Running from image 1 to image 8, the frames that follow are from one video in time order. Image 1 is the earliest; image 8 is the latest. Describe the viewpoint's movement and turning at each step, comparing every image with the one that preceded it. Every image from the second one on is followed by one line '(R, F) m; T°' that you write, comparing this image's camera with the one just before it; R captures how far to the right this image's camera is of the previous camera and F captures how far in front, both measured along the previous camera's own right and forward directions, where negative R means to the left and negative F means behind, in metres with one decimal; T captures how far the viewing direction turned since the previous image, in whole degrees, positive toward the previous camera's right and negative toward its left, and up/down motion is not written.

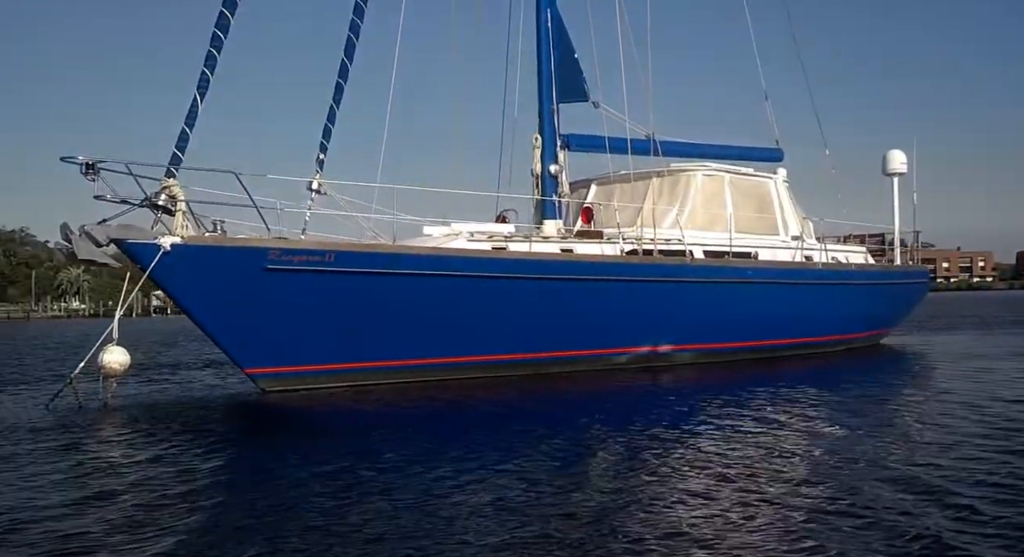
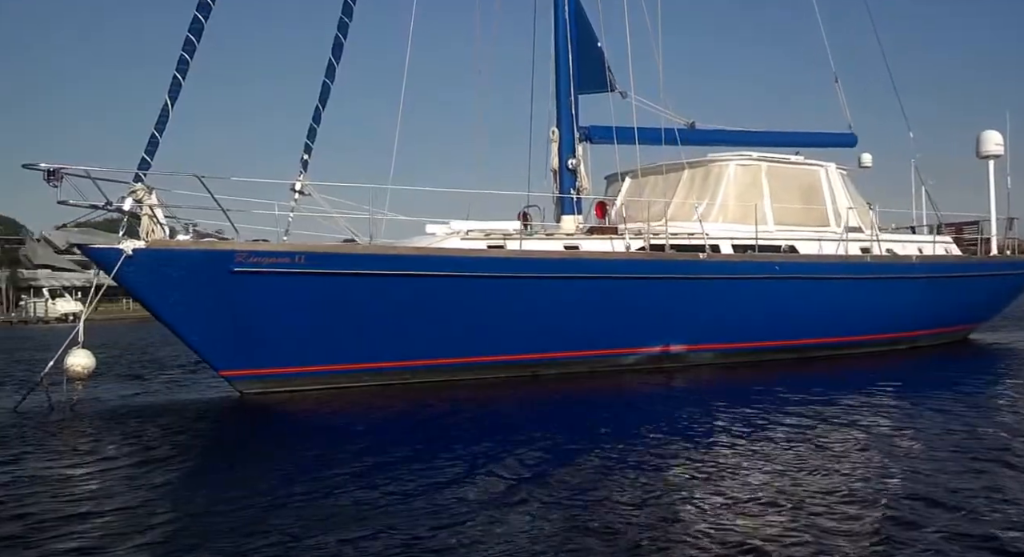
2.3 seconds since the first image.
(+0.9, +0.5) m; -6°
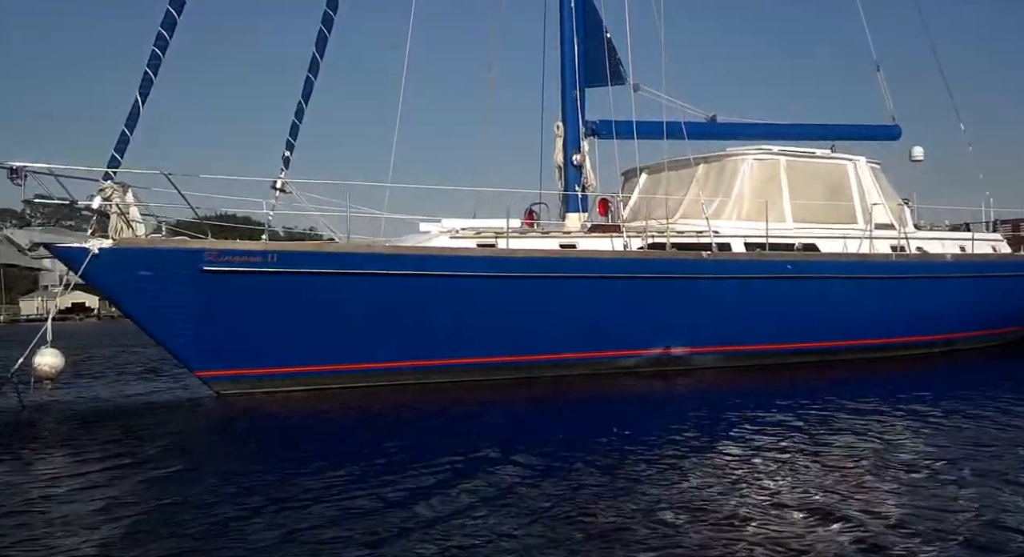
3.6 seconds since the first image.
(+0.7, +0.3) m; -4°
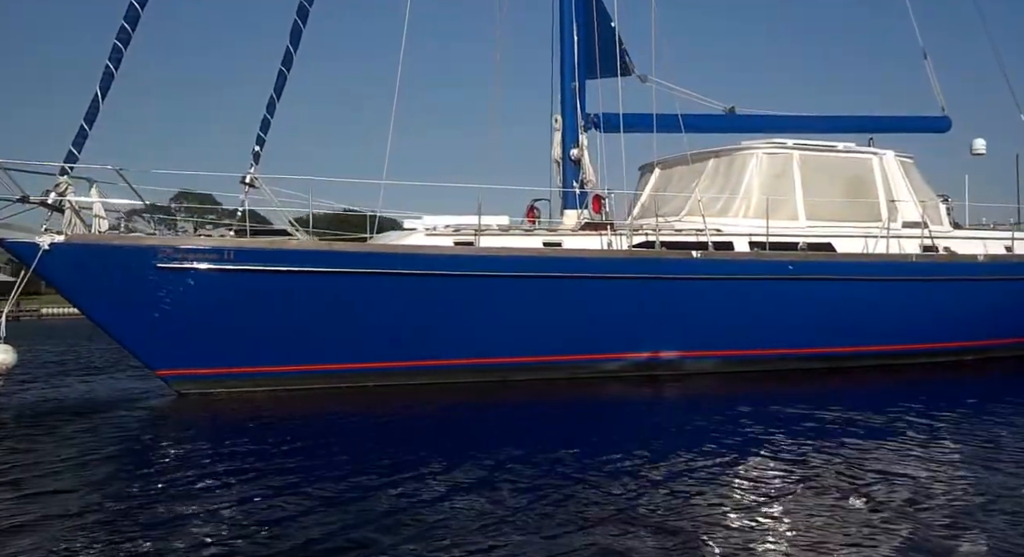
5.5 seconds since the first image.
(+0.9, +0.3) m; -5°
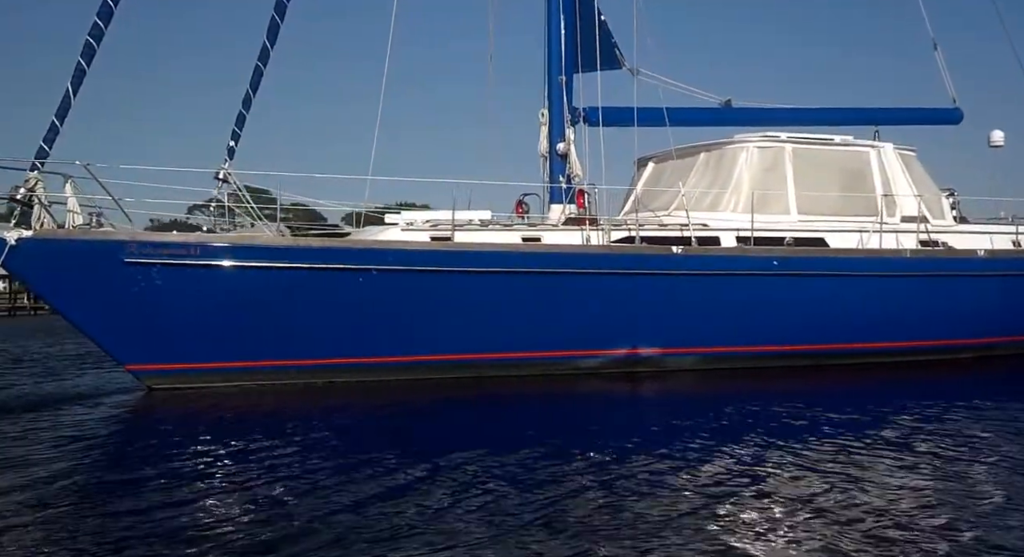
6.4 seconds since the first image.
(+0.5, +0.1) m; -2°
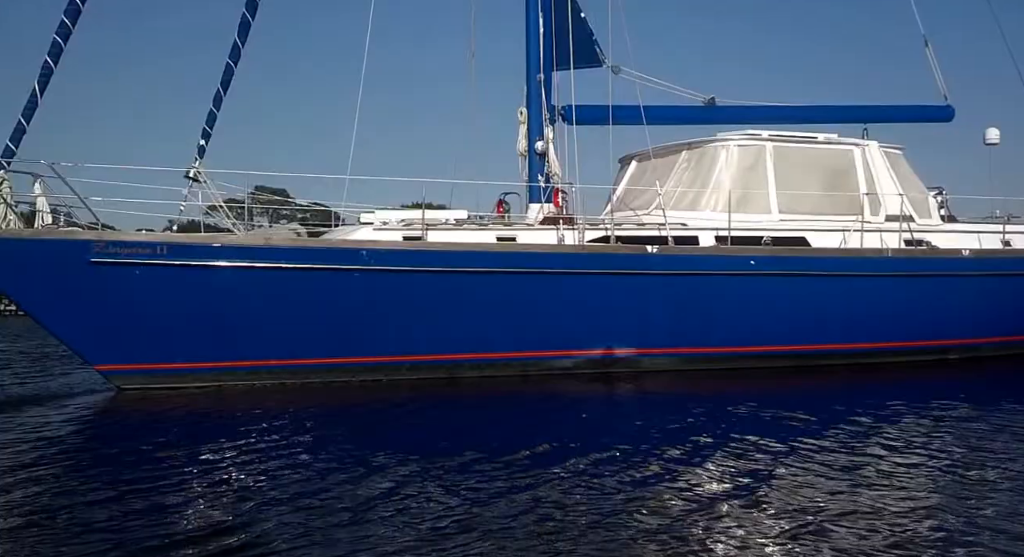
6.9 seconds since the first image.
(+0.3, +0.1) m; 0°
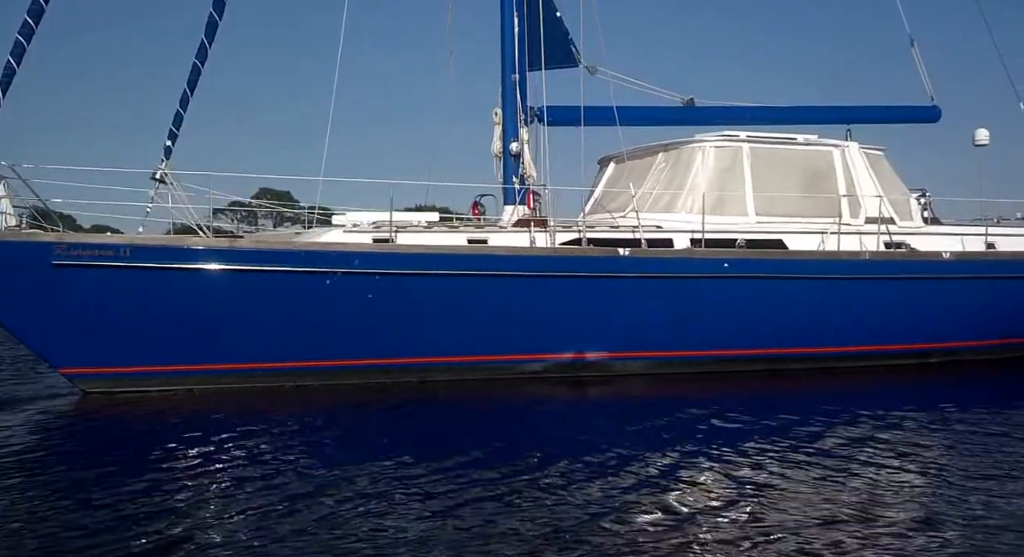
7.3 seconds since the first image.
(+0.3, +0.1) m; 0°
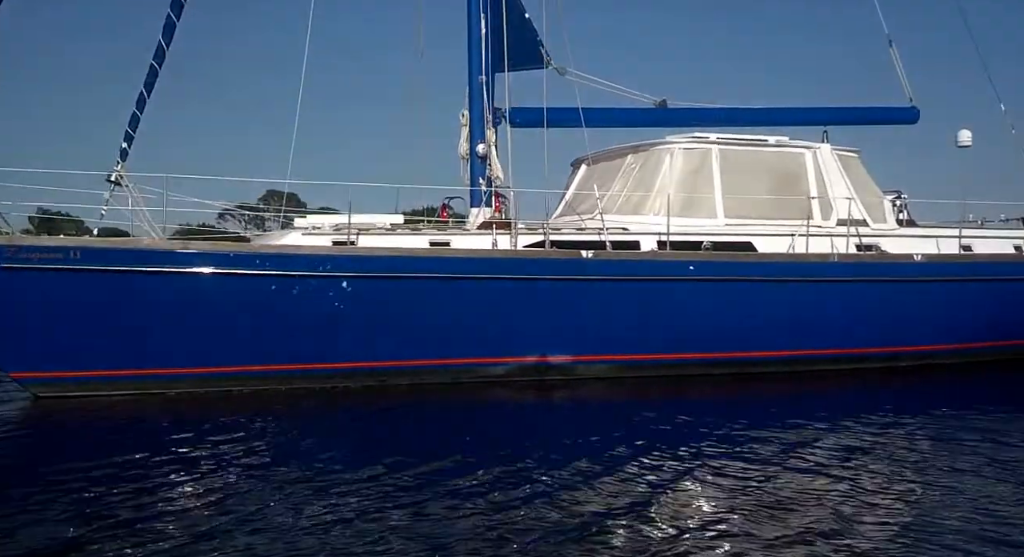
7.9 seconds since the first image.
(+0.3, +0.1) m; 0°
